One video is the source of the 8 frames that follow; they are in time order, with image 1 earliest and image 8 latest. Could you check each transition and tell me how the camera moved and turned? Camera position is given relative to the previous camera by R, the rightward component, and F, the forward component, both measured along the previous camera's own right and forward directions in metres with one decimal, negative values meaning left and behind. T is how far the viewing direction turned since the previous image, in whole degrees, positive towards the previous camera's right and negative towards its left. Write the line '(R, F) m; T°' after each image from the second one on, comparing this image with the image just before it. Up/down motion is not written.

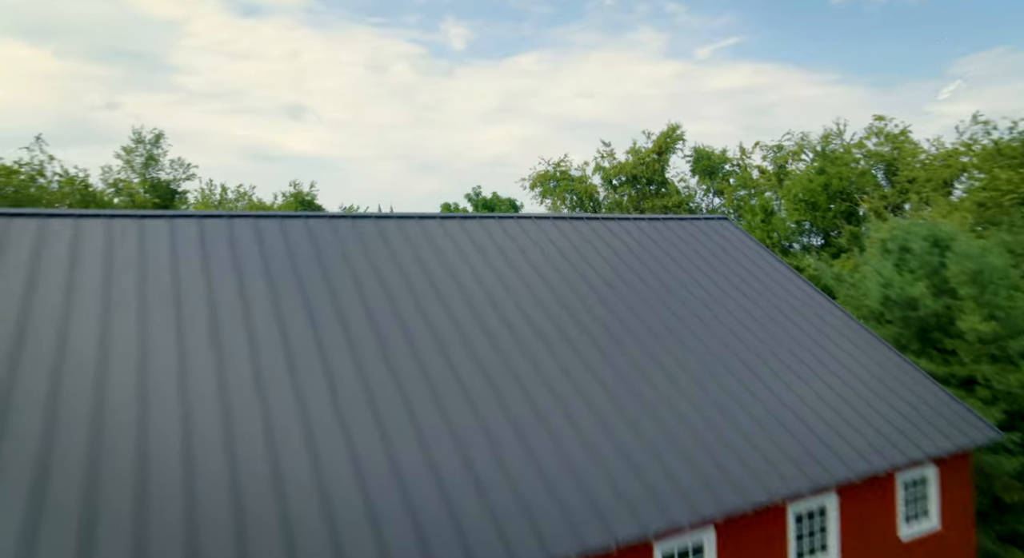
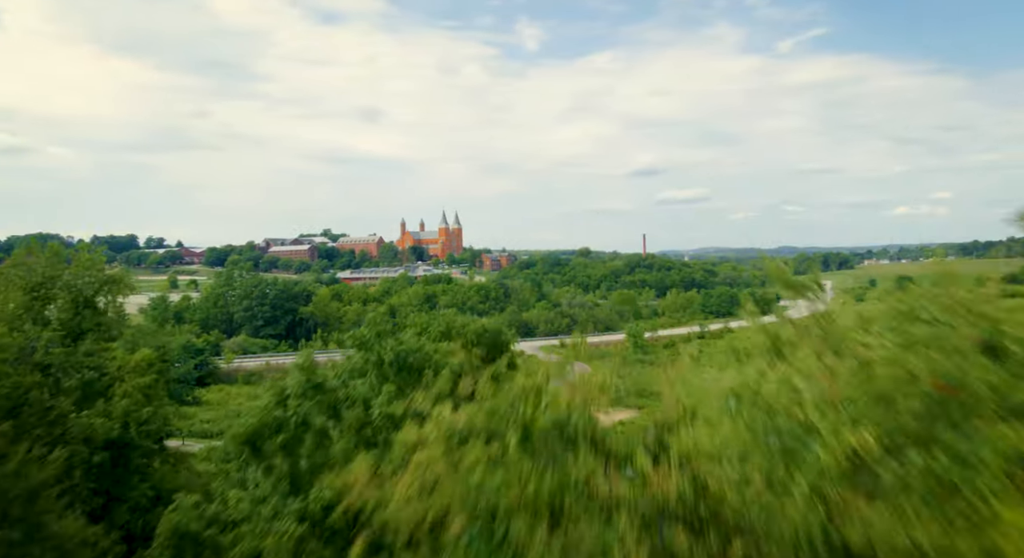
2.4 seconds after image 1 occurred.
(+0.8, +8.5) m; -6°
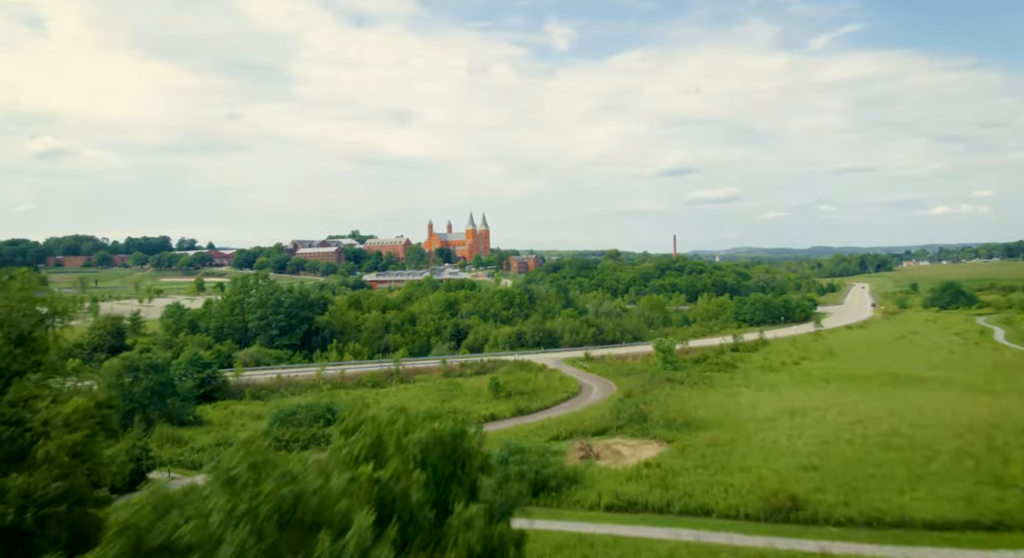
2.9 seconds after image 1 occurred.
(+0.4, +2.0) m; -2°
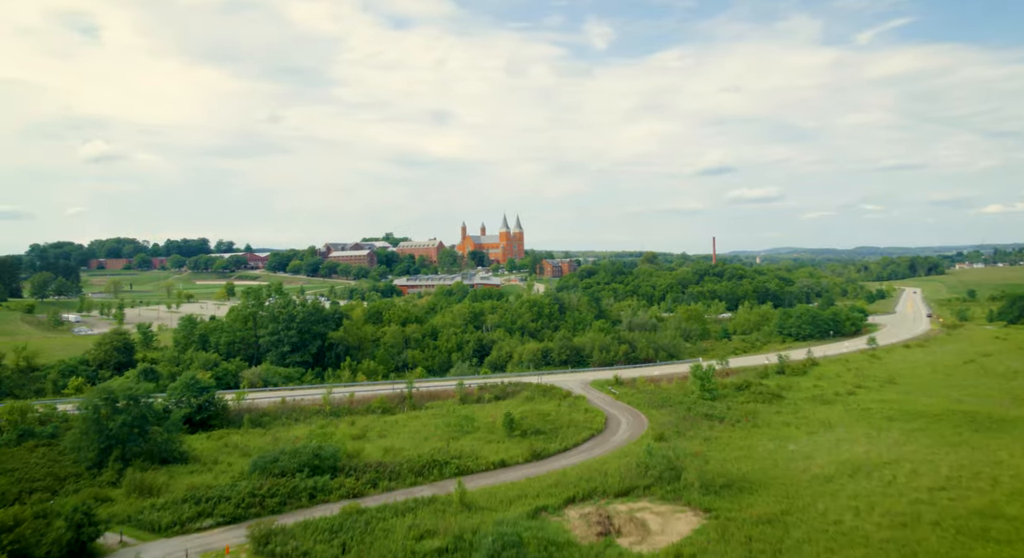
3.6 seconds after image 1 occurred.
(+0.7, +3.0) m; -3°
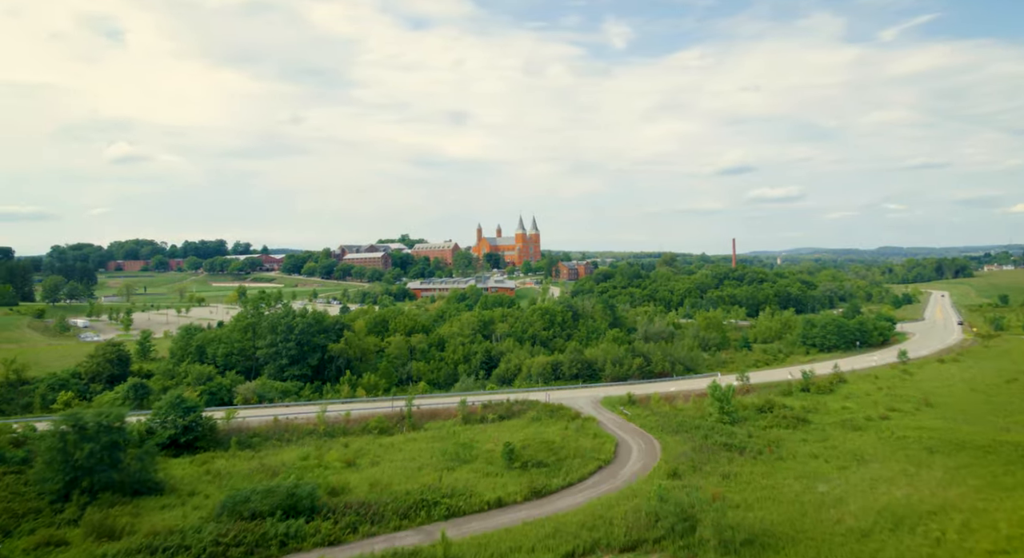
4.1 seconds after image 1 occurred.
(+0.6, +2.0) m; -2°
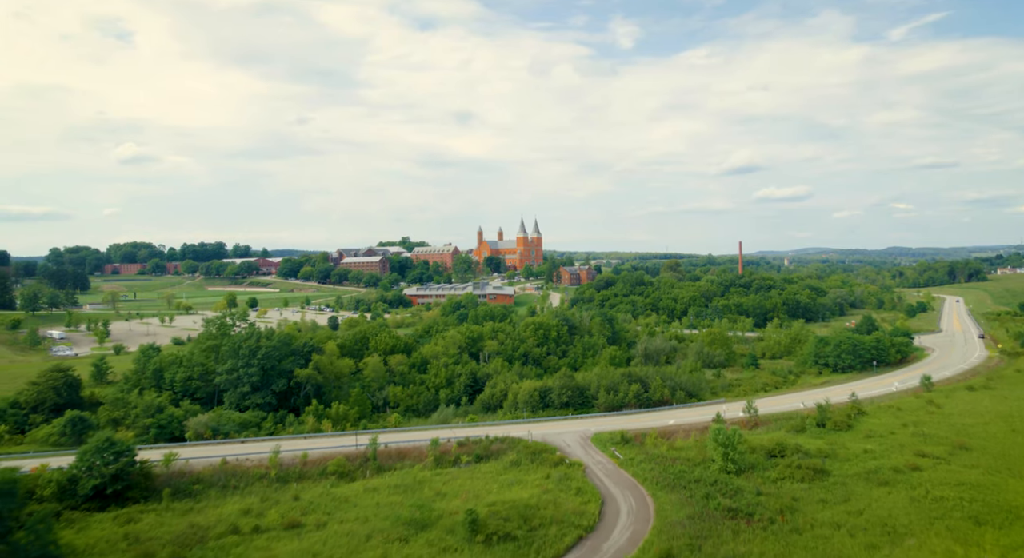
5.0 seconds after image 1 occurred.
(+1.2, +3.6) m; -1°
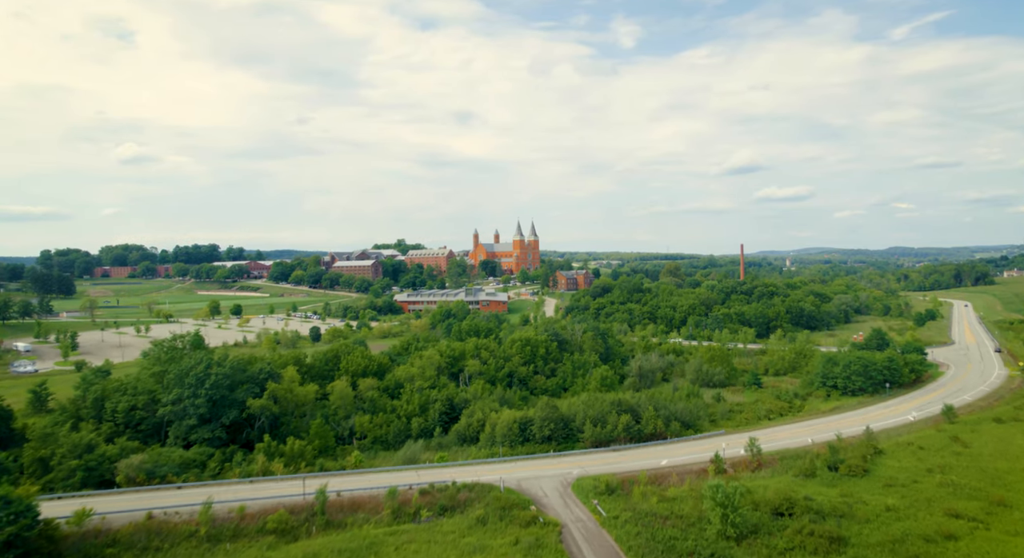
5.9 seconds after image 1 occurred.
(+1.2, +3.7) m; 0°
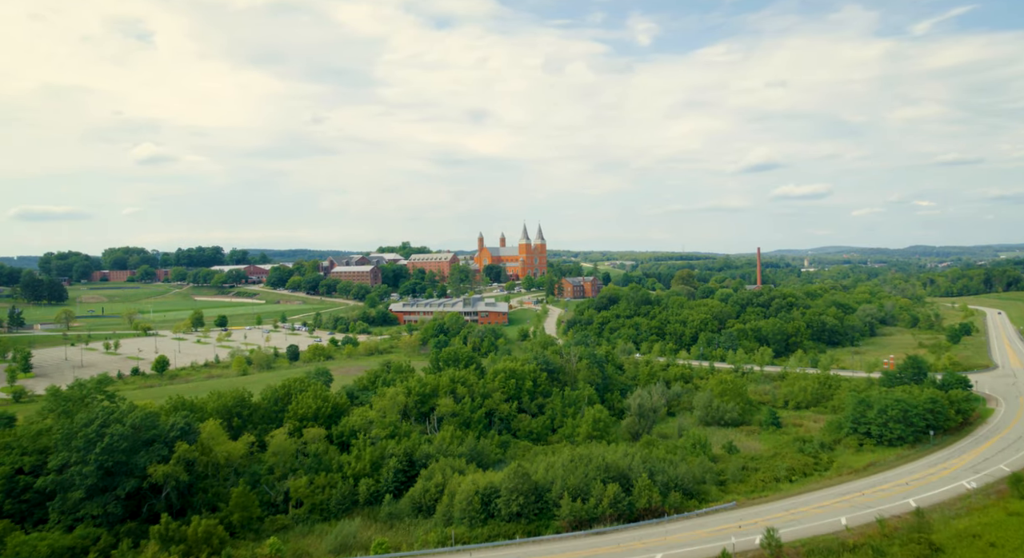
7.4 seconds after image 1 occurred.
(+2.2, +6.3) m; -1°
